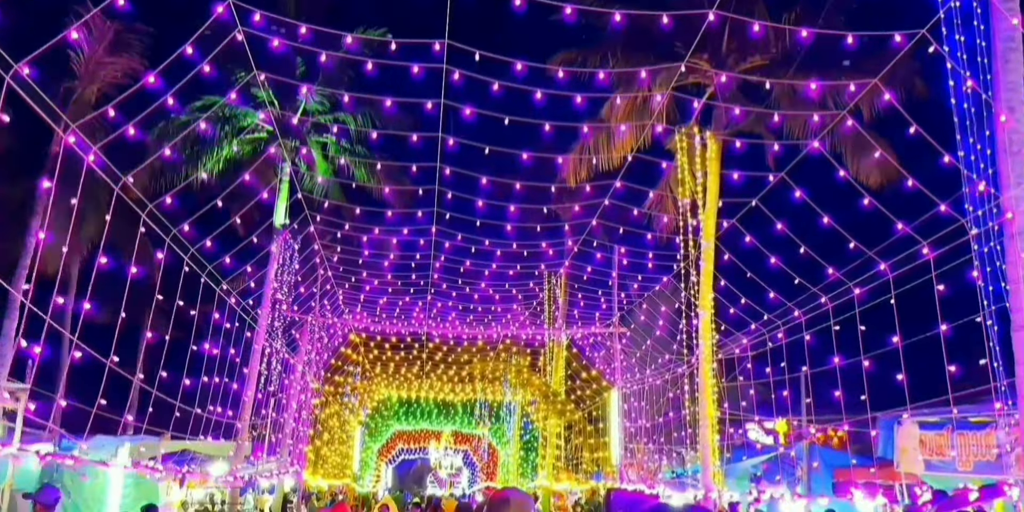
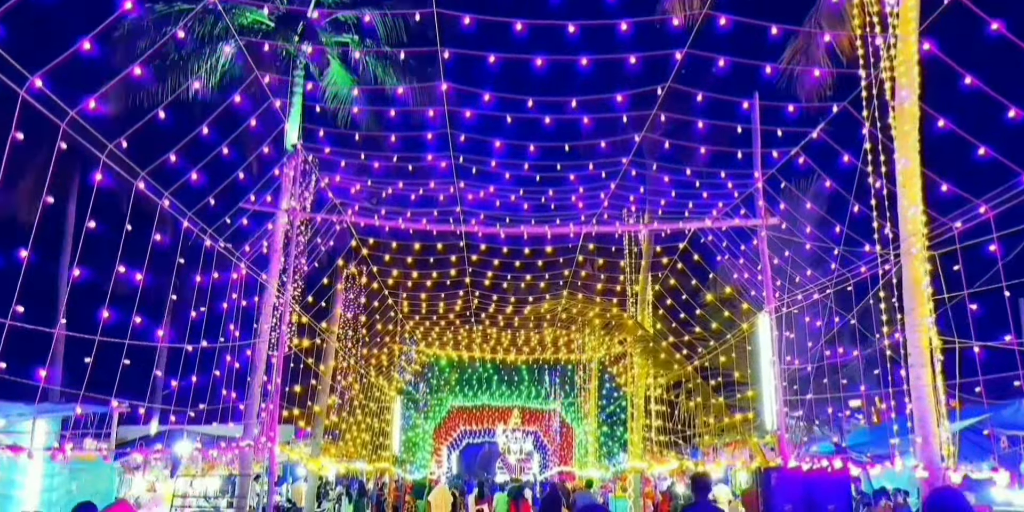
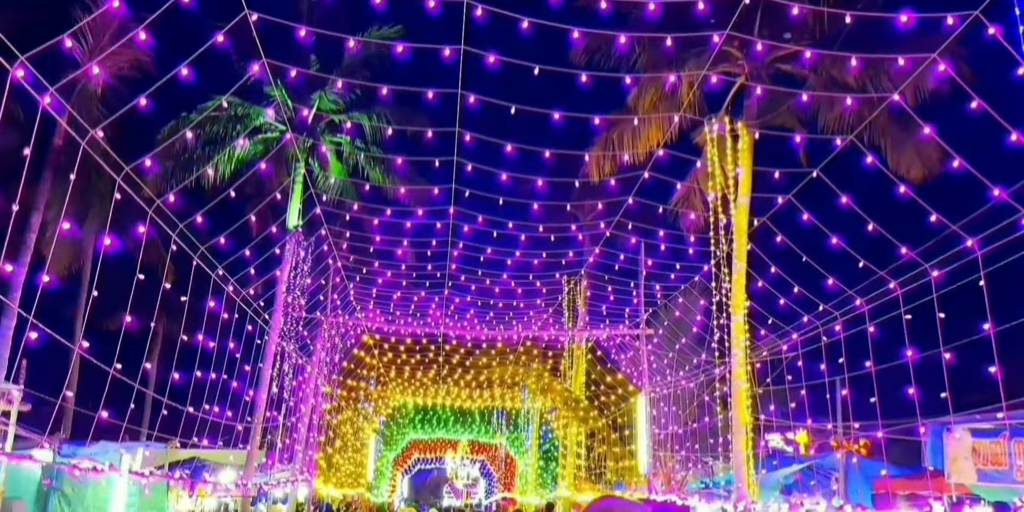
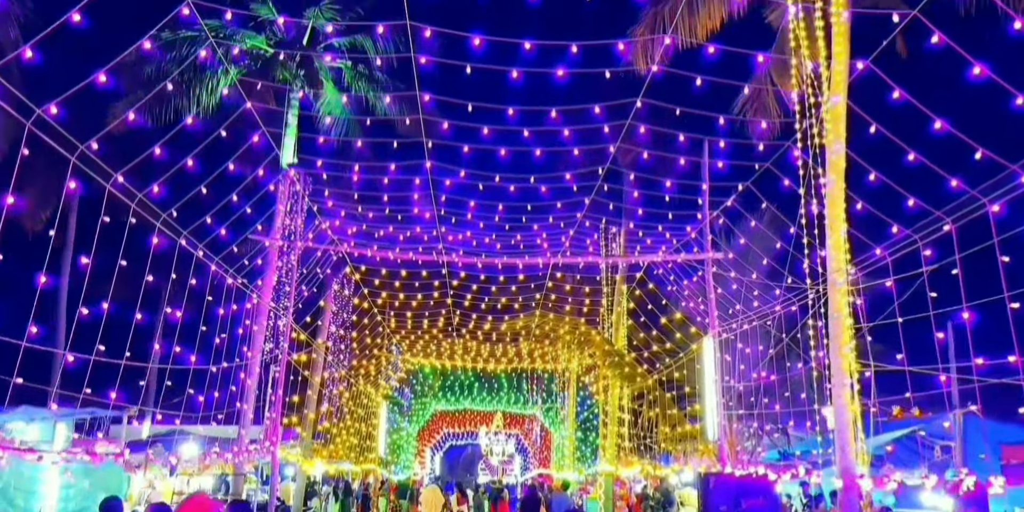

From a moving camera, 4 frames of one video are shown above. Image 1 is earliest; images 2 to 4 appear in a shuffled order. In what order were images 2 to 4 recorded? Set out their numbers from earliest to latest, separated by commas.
3, 4, 2
